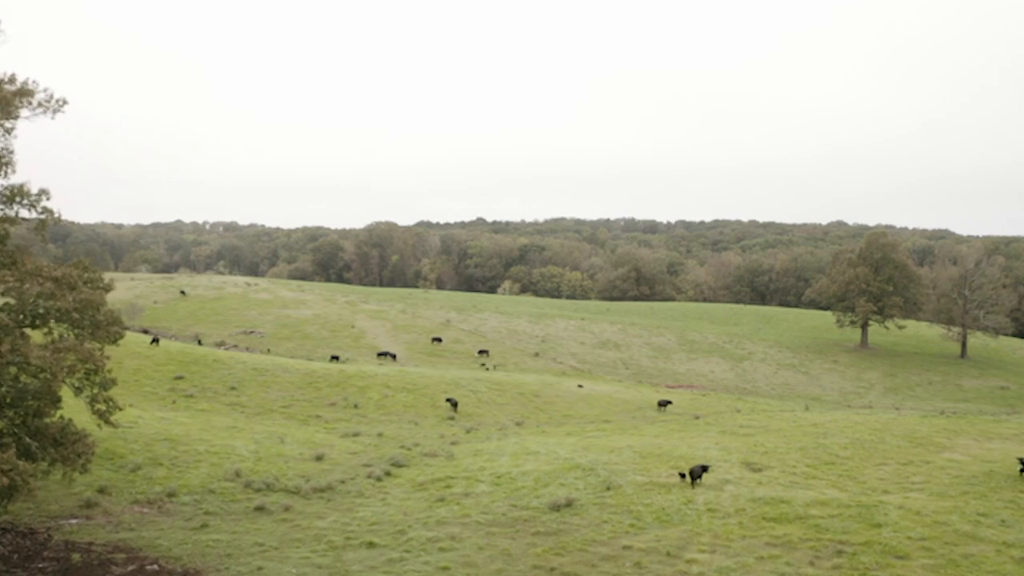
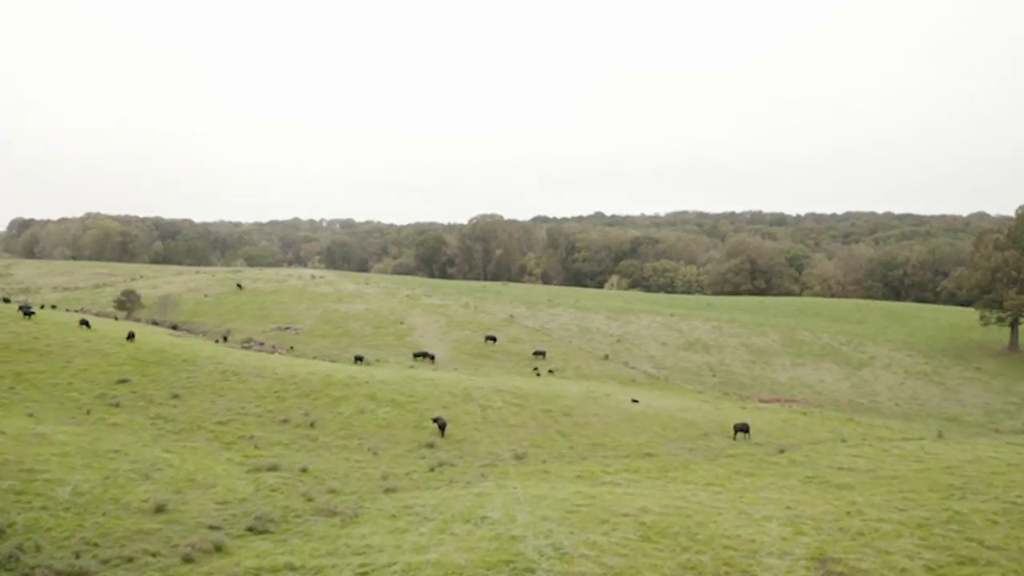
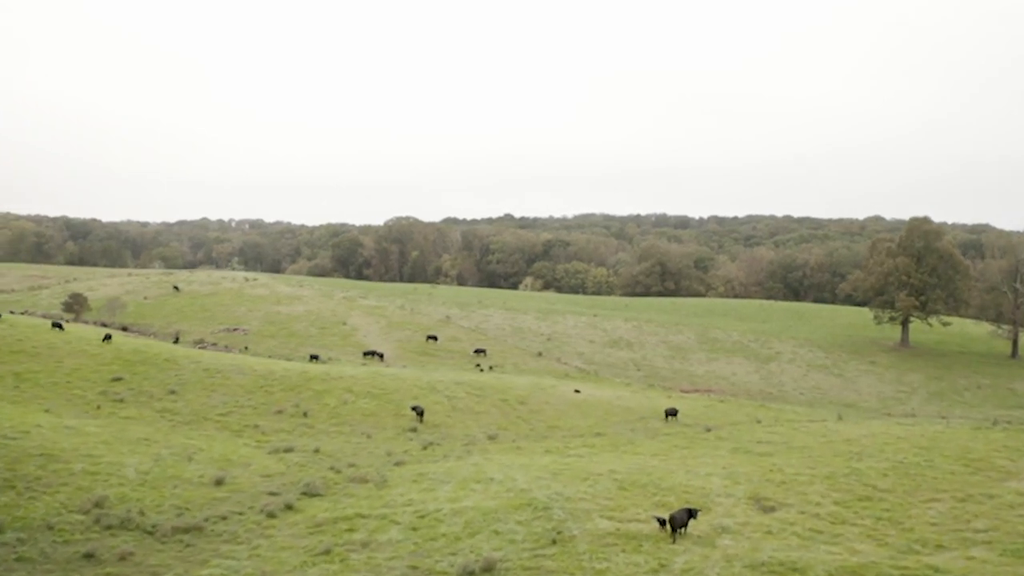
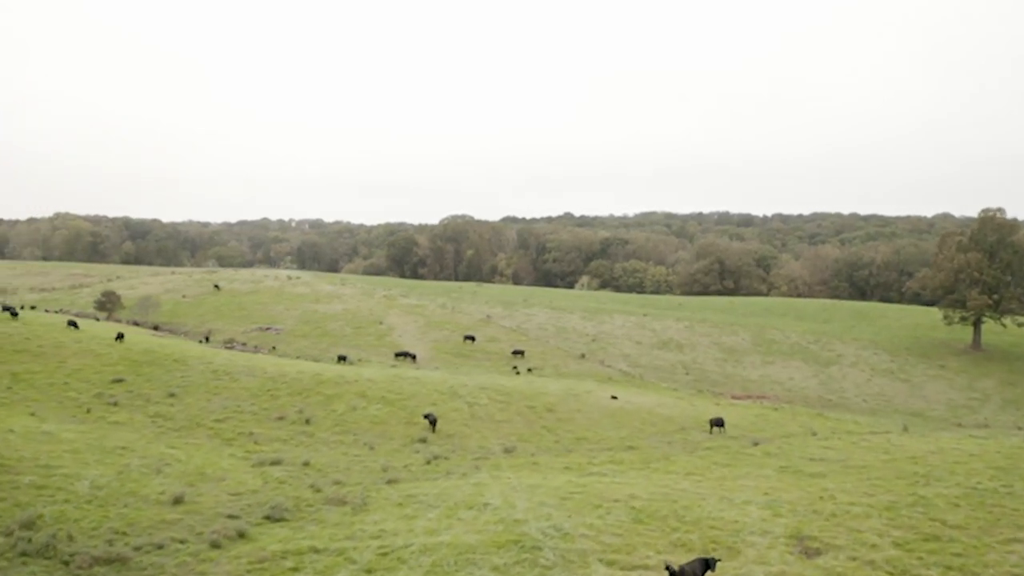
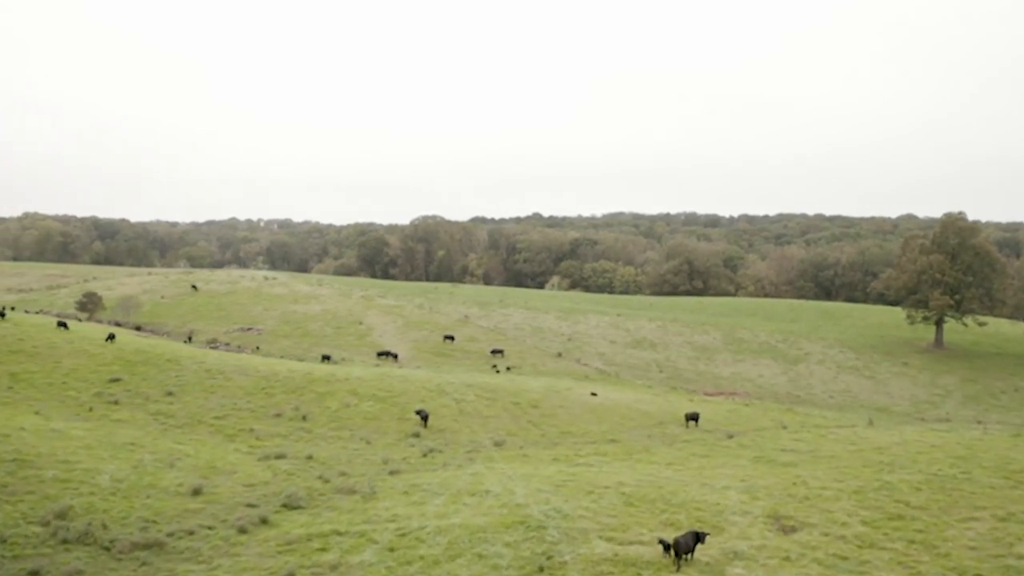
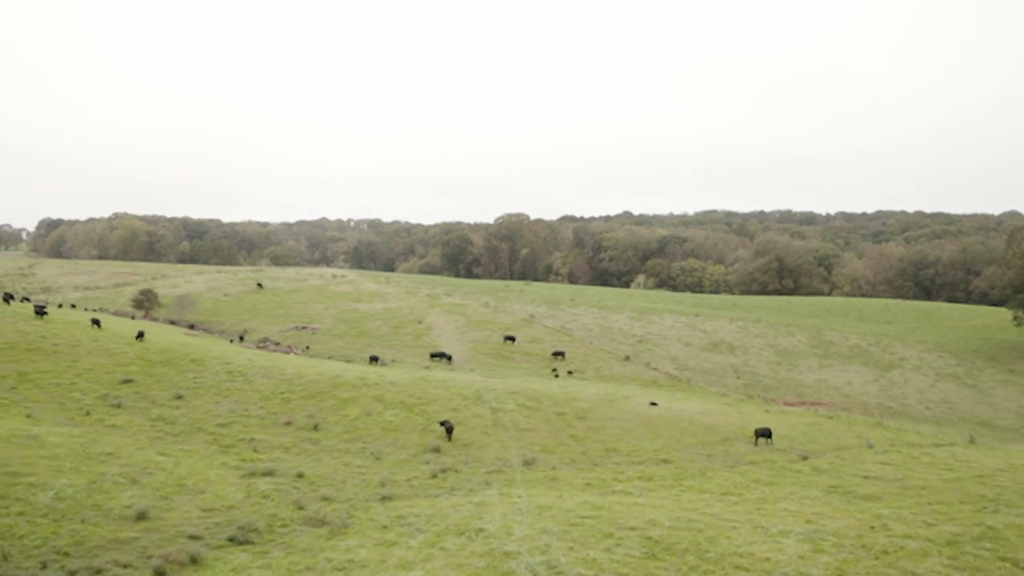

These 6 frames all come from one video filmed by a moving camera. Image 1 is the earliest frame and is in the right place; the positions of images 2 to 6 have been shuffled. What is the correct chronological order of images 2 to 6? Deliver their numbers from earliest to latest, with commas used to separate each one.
3, 5, 4, 2, 6
